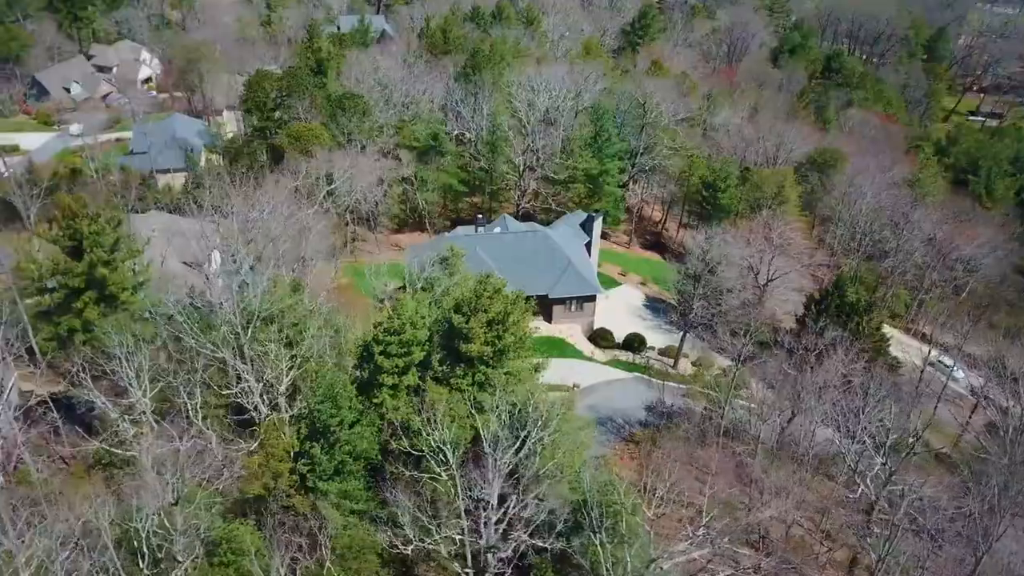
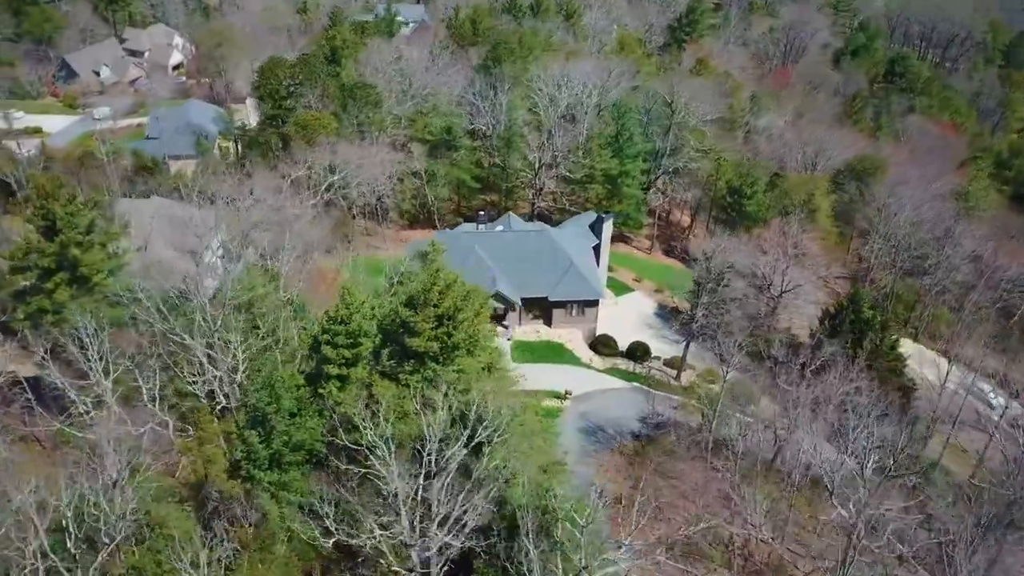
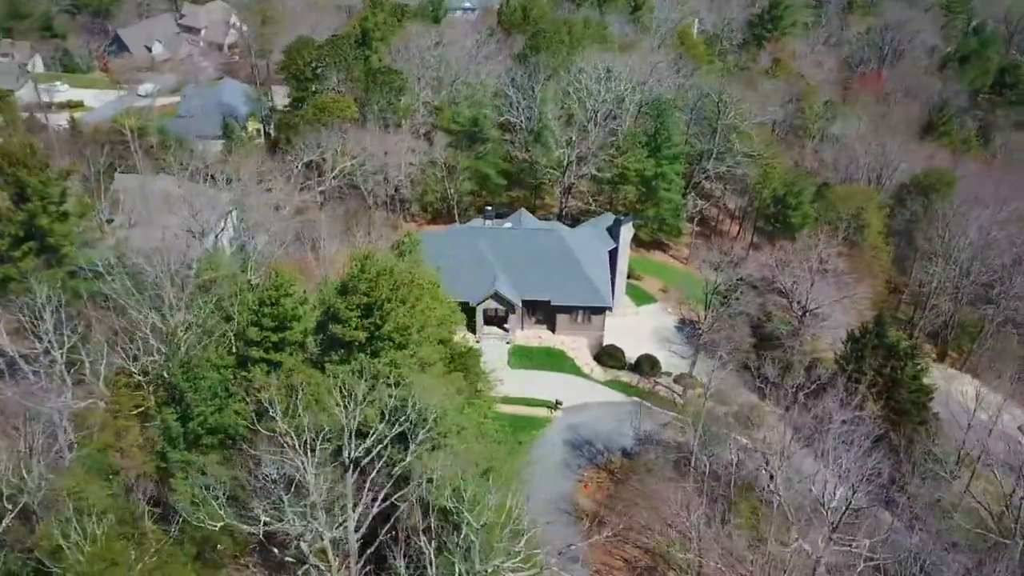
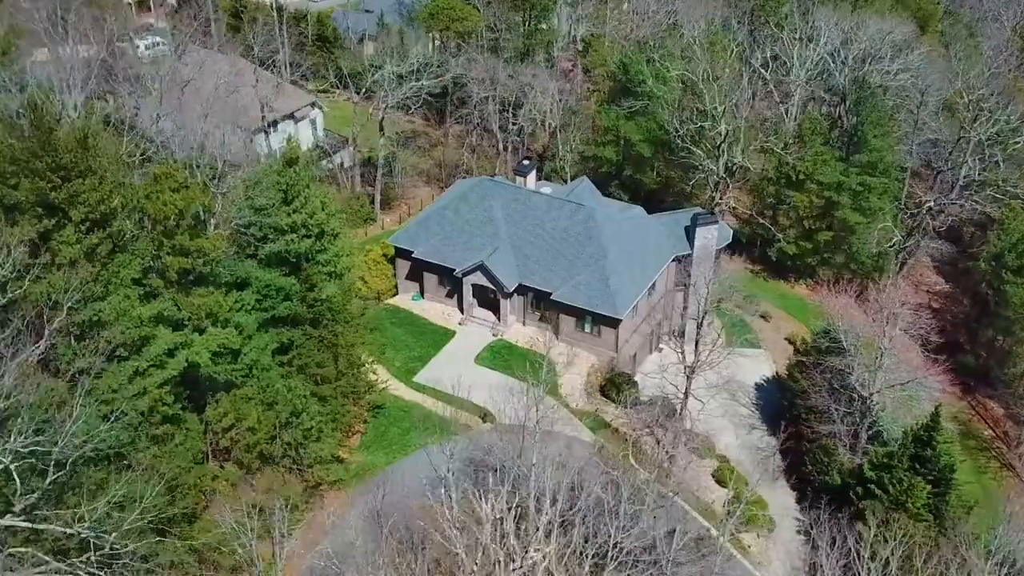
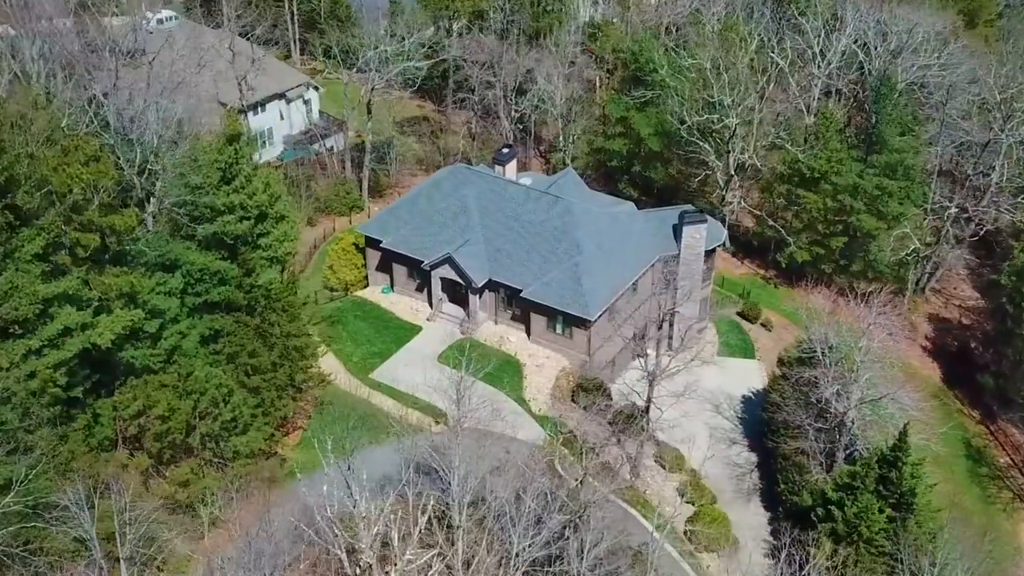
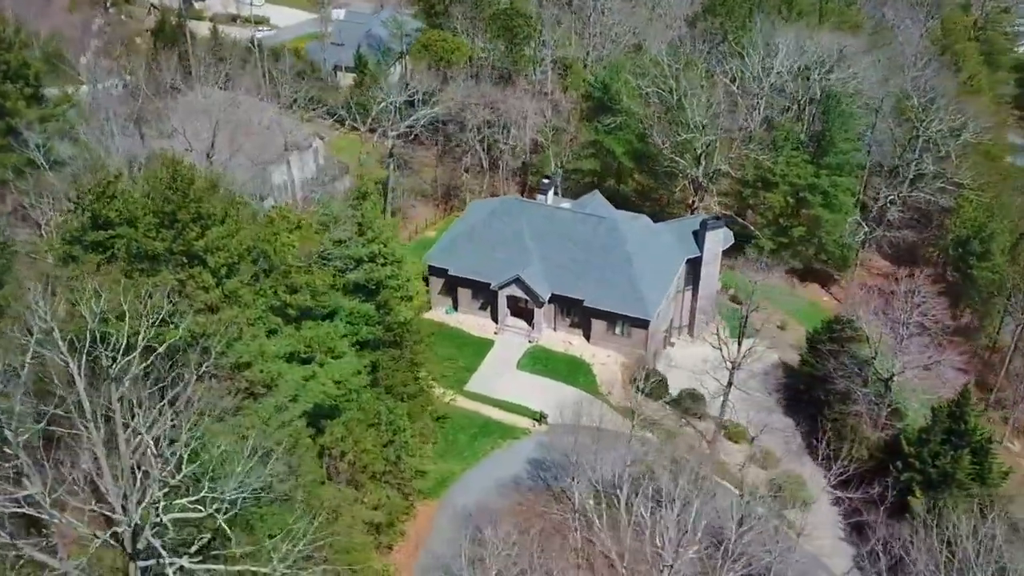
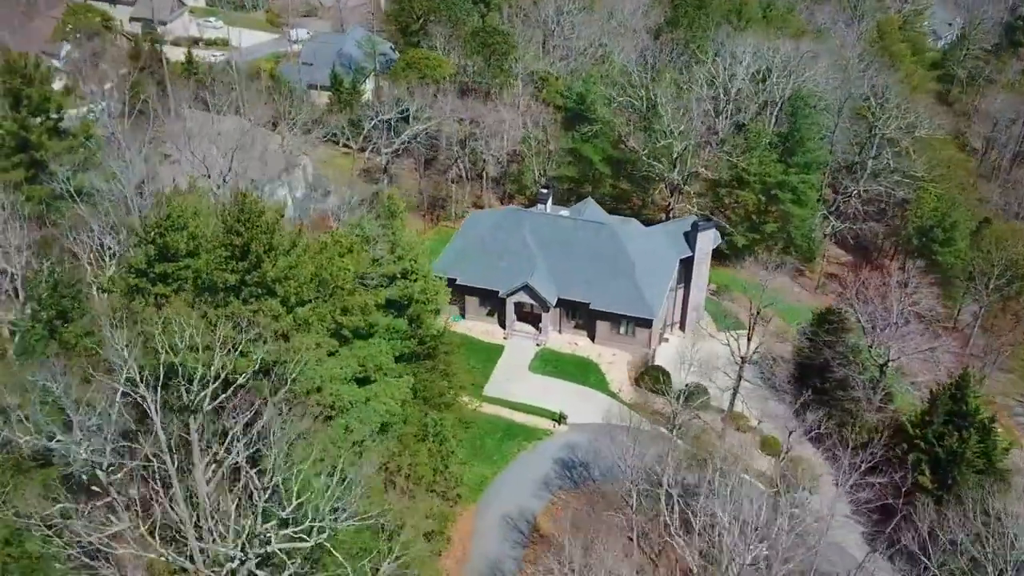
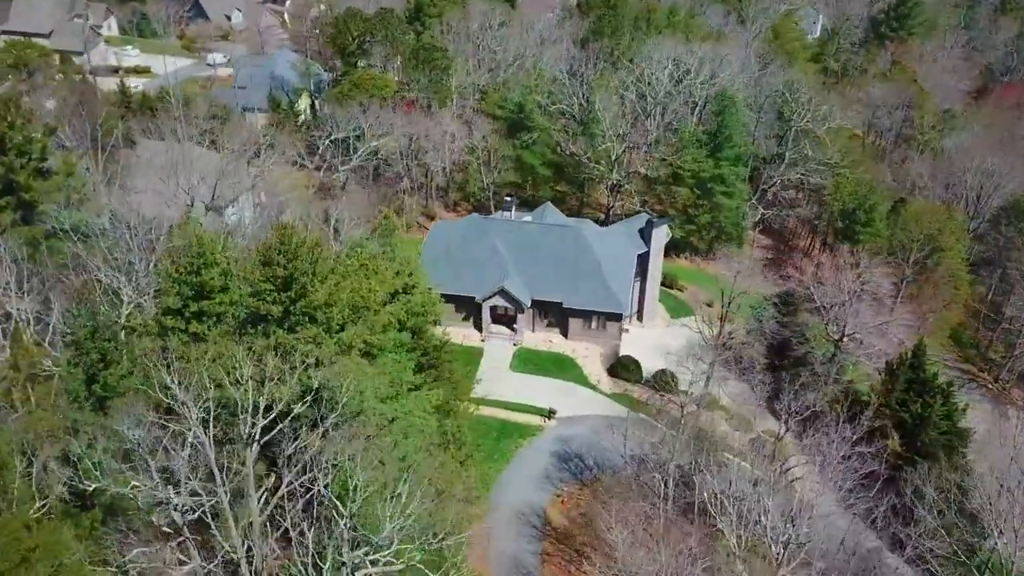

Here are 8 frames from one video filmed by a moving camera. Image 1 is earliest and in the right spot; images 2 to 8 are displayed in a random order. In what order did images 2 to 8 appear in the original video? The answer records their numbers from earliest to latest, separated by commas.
2, 3, 8, 7, 6, 4, 5
